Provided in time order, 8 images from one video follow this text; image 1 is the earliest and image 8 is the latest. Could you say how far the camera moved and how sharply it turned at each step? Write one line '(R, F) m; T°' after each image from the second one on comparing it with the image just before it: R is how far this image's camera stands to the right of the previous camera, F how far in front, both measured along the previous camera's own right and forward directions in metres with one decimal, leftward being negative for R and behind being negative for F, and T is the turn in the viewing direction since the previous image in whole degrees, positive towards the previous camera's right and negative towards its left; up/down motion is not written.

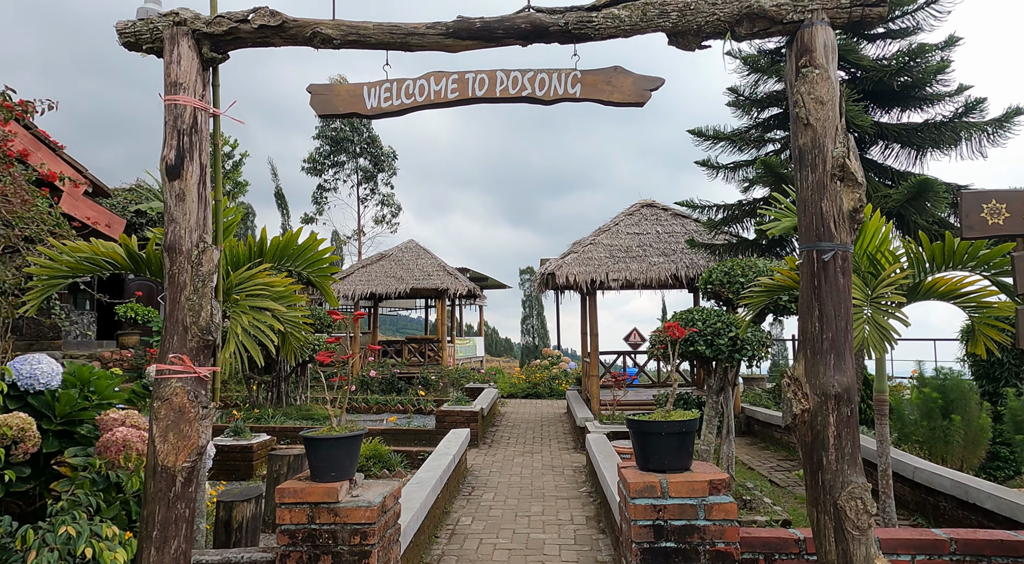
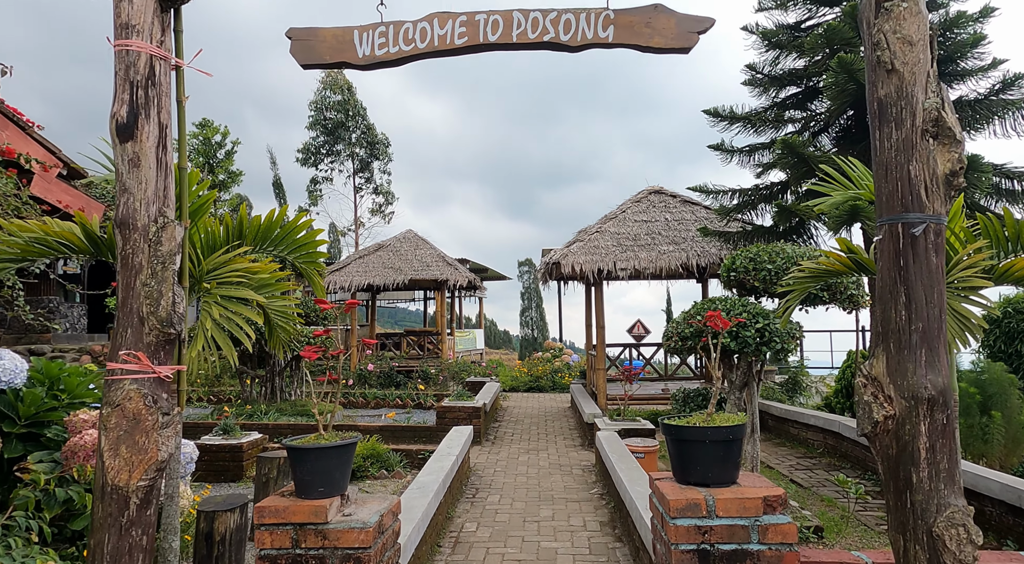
(-0.1, +0.4) m; 0°
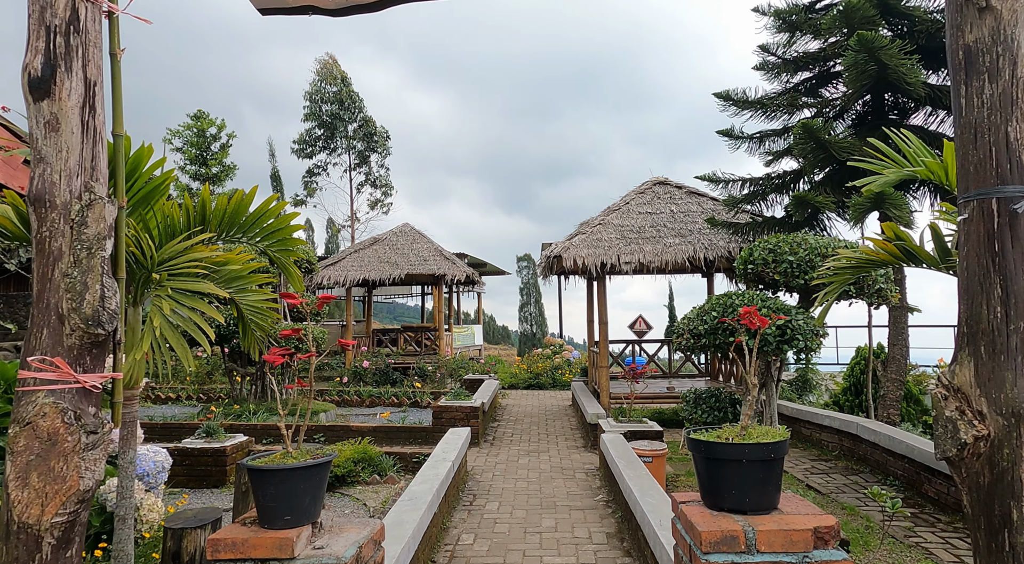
(0.0, +0.4) m; 0°
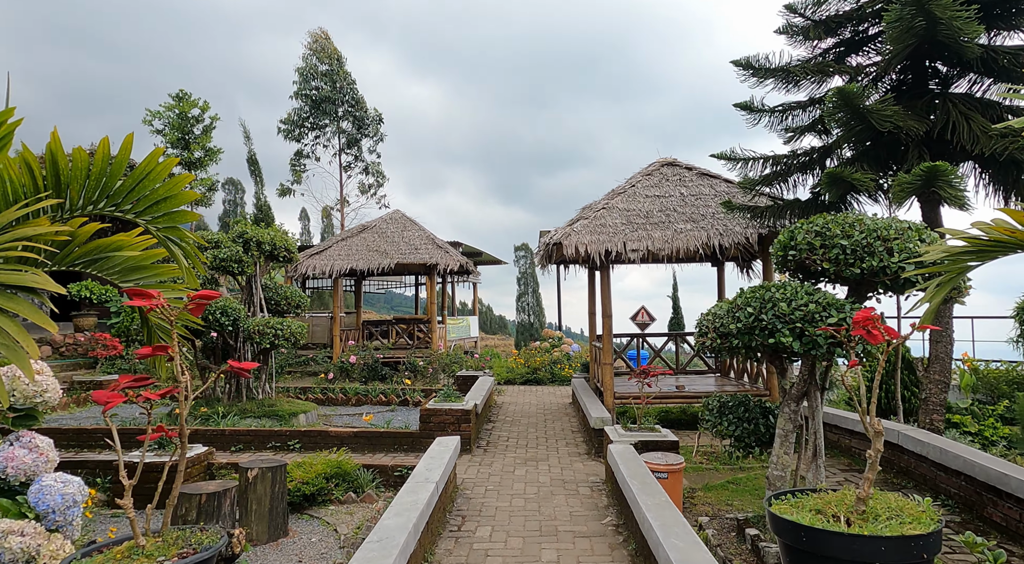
(0.0, +0.8) m; 0°
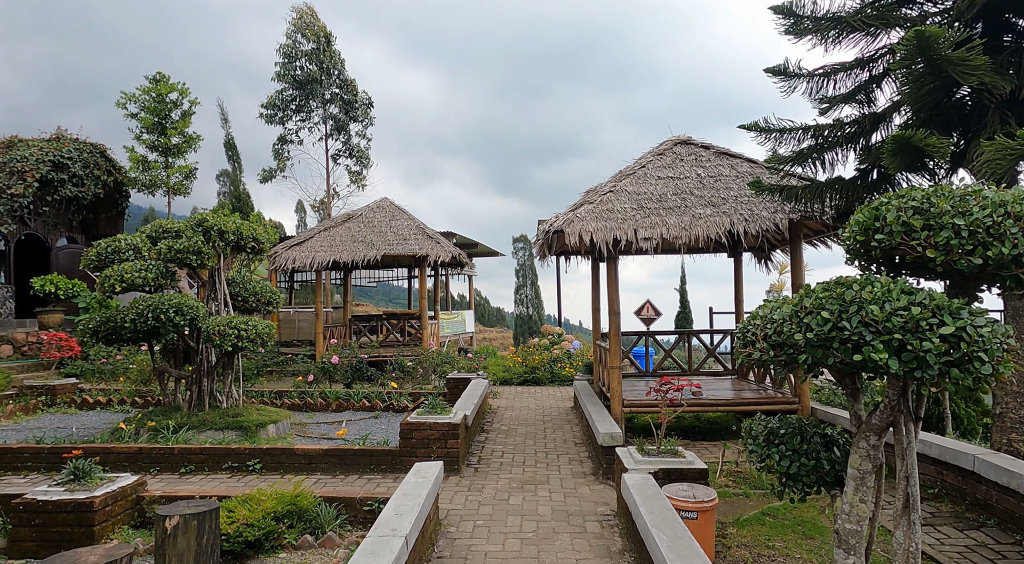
(0.0, +1.0) m; 0°
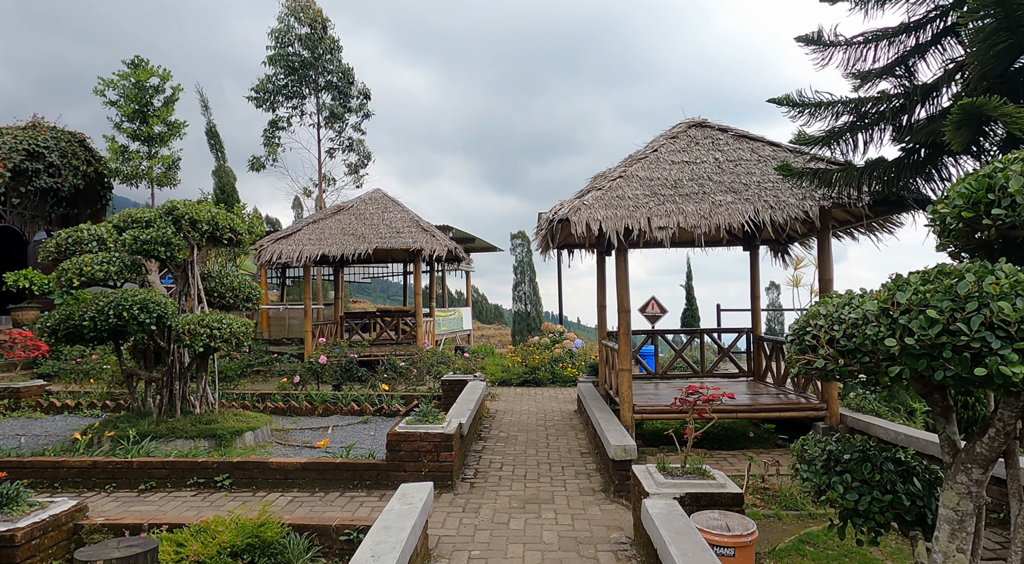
(0.0, +0.7) m; 0°
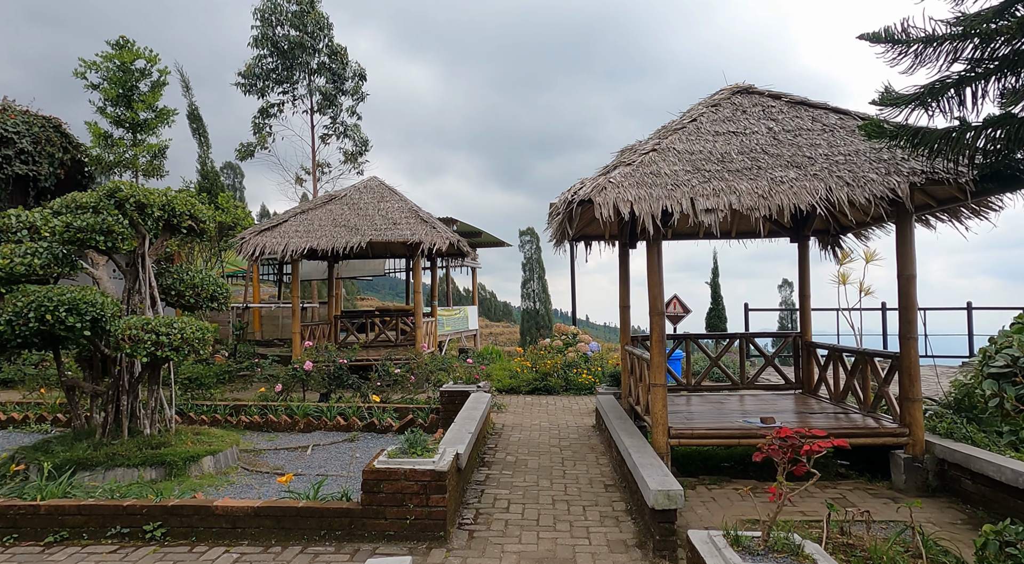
(0.0, +1.2) m; -1°
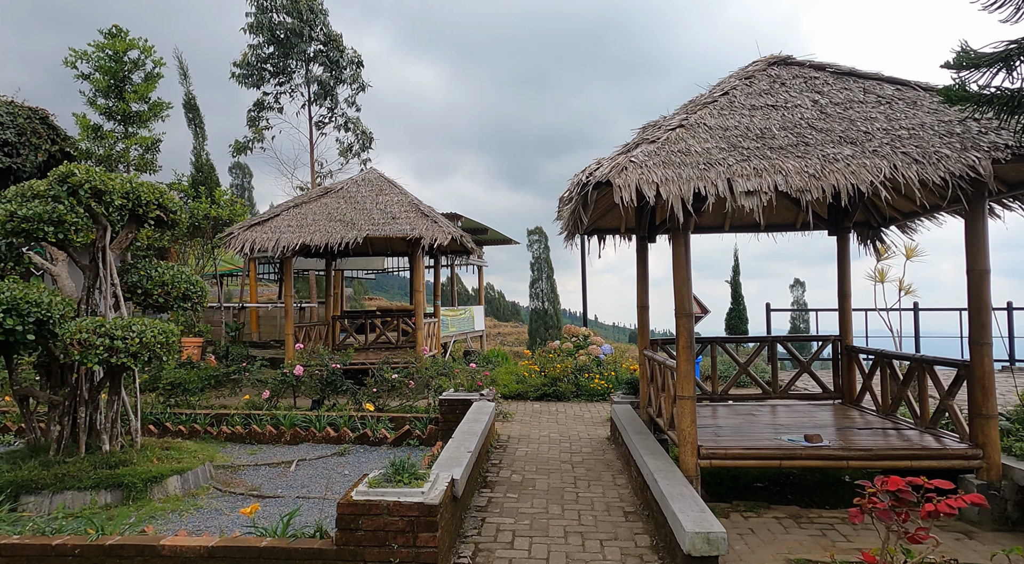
(0.0, +0.7) m; -1°
